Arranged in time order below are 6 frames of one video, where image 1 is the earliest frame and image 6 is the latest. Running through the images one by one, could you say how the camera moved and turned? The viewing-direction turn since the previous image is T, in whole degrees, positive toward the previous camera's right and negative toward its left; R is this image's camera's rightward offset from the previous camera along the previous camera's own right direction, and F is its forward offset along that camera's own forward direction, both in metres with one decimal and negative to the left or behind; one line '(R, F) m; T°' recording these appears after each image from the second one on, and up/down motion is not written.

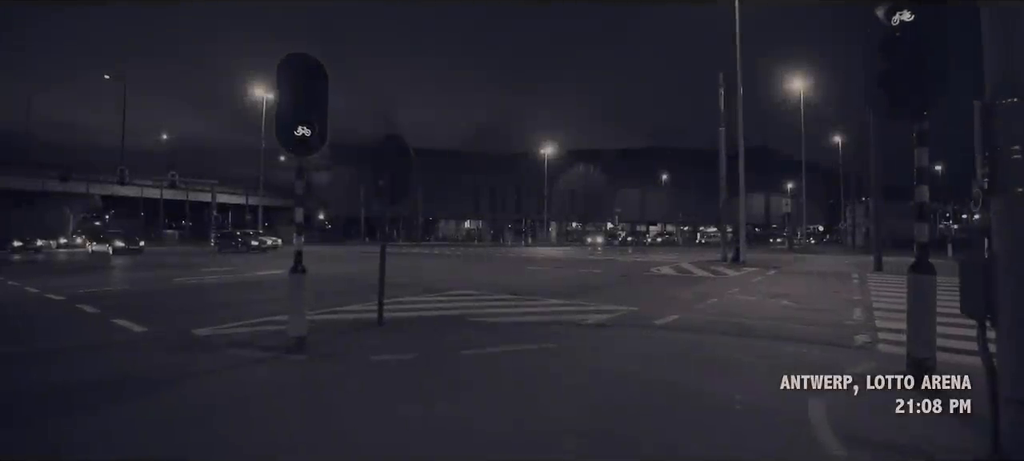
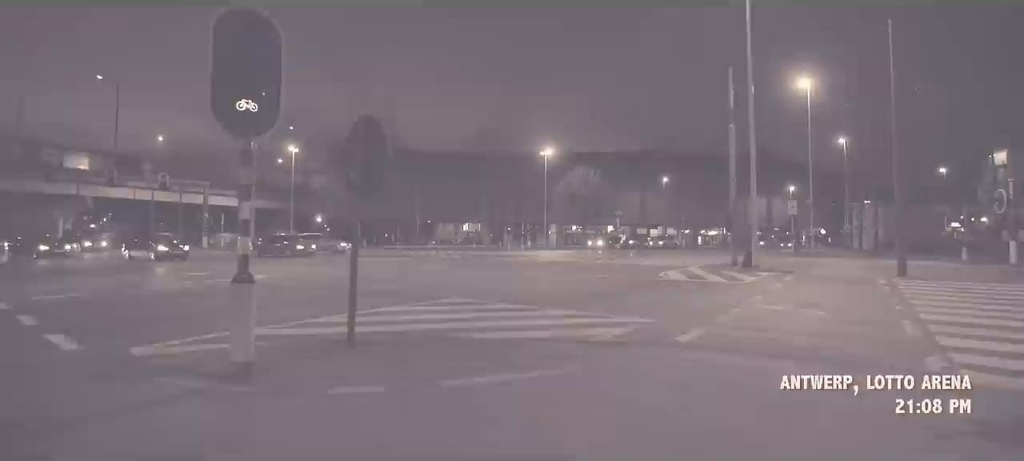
(0.0, +1.8) m; 0°
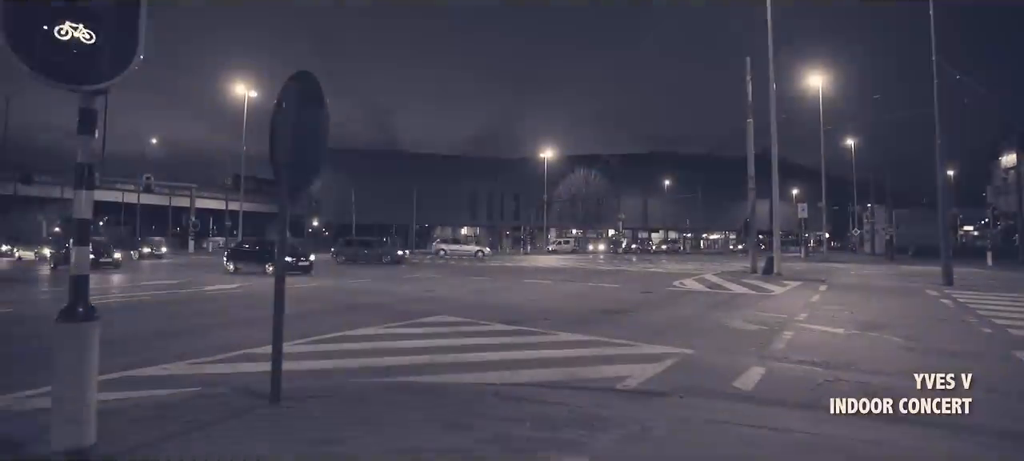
(0.0, +2.8) m; 0°
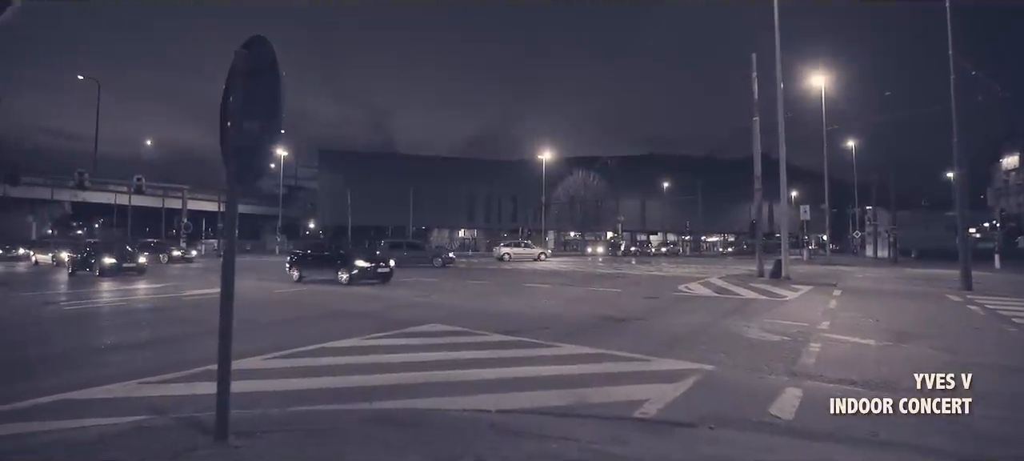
(0.0, +1.1) m; 0°
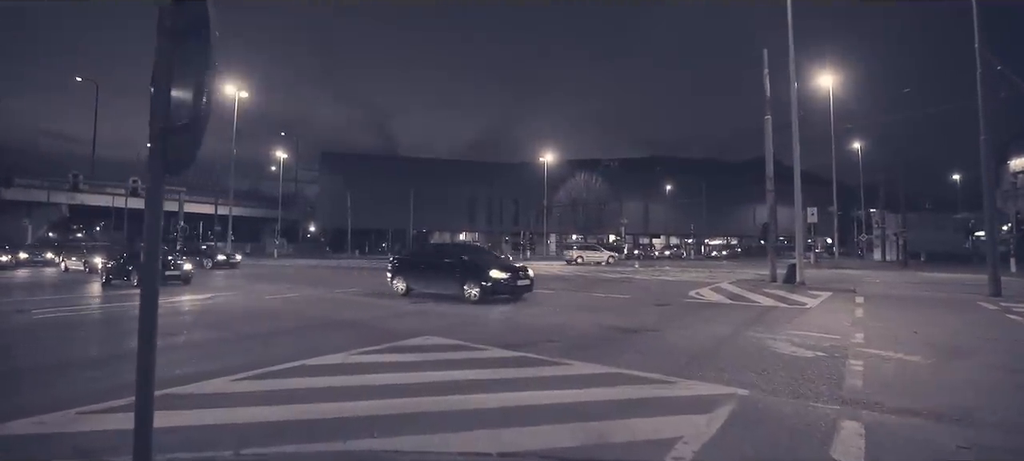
(0.0, +1.2) m; 0°
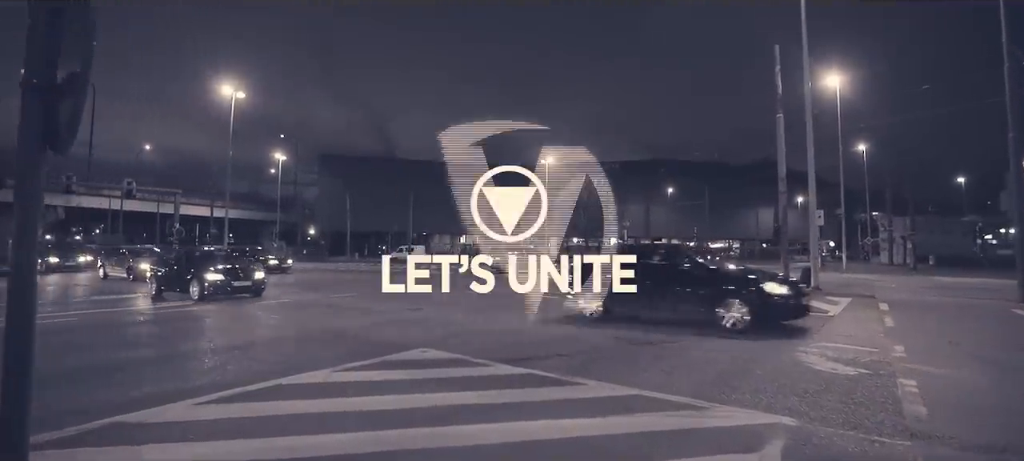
(-0.1, +1.1) m; 0°
